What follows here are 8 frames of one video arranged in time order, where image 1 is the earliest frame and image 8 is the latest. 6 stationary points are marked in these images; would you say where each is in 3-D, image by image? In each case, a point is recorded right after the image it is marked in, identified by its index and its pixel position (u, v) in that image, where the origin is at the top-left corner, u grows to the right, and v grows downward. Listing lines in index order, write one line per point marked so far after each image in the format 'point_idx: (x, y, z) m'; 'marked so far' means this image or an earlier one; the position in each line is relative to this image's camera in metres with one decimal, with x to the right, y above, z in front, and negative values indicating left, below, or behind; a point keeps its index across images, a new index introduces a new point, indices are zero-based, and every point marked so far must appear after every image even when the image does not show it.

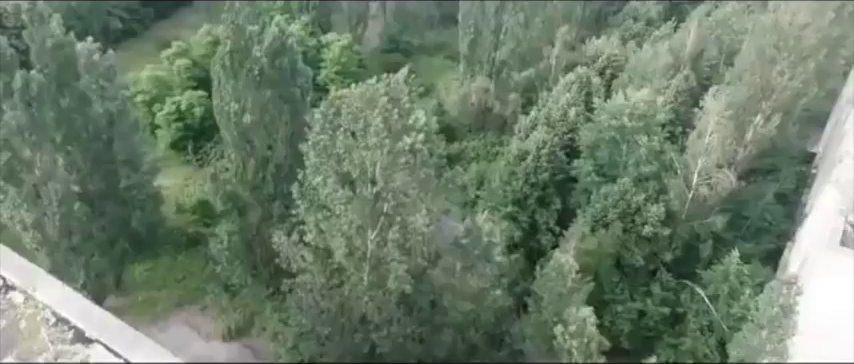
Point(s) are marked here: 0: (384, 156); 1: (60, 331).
0: (-1.5, +0.9, +19.4) m
1: (-8.2, -3.5, +12.5) m
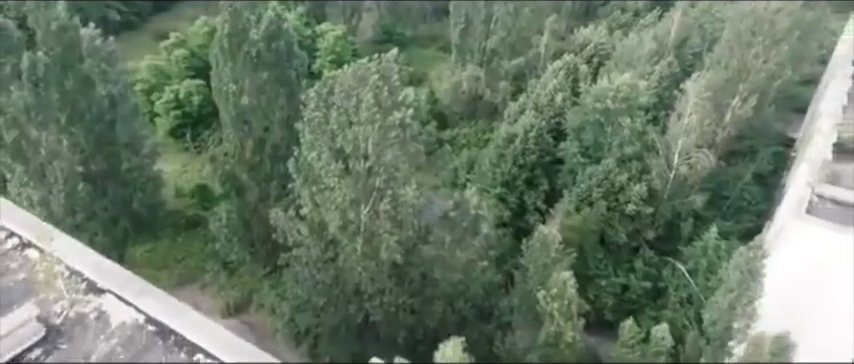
0: (-1.9, +1.9, +20.5) m
1: (-8.5, -2.6, +13.5) m
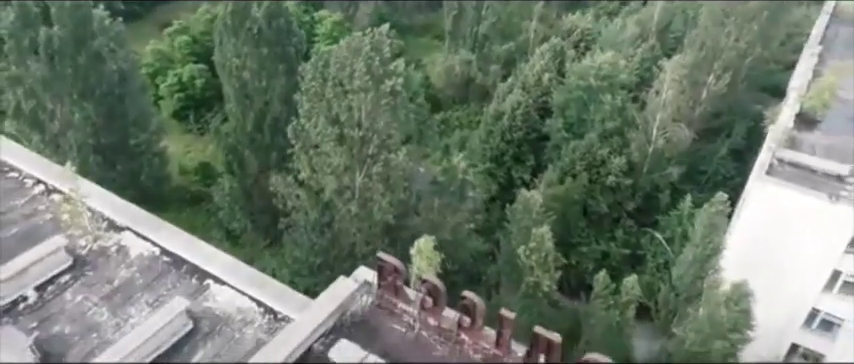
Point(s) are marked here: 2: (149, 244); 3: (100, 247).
0: (-2.3, +3.3, +22.1) m
1: (-8.9, -1.2, +15.2) m
2: (-7.3, -1.7, +14.8) m
3: (-8.6, -1.7, +14.8) m
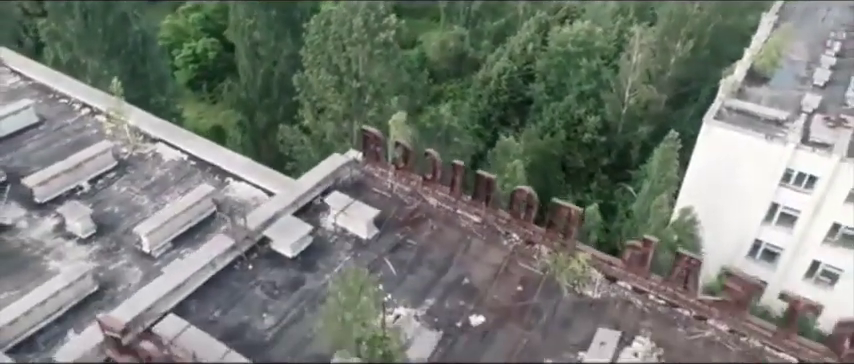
0: (-2.8, +5.9, +25.2) m
1: (-9.5, +1.5, +18.3) m
2: (-7.8, +0.9, +17.9) m
3: (-9.1, +0.9, +17.9) m
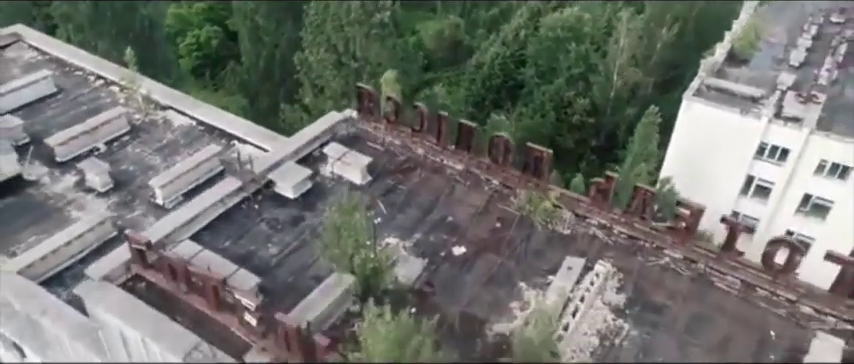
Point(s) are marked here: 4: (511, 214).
0: (-3.1, +7.1, +26.6) m
1: (-9.8, +2.7, +19.7) m
2: (-8.1, +2.2, +19.3) m
3: (-9.4, +2.1, +19.3) m
4: (+2.0, -0.8, +13.1) m
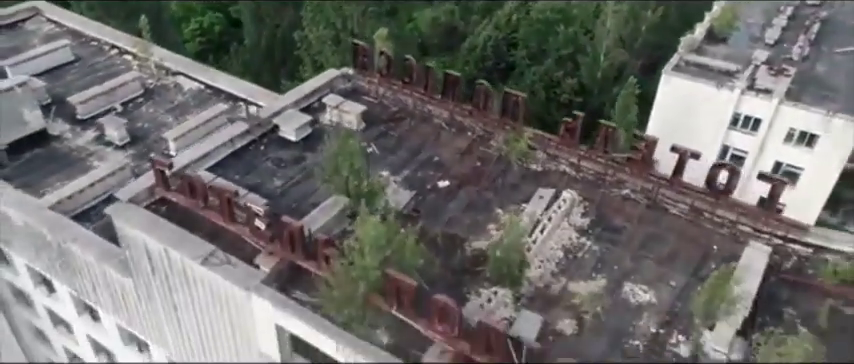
0: (-3.4, +8.6, +28.1) m
1: (-10.1, +4.2, +21.2) m
2: (-8.4, +3.6, +20.8) m
3: (-9.7, +3.6, +20.8) m
4: (+1.7, +0.7, +14.6) m
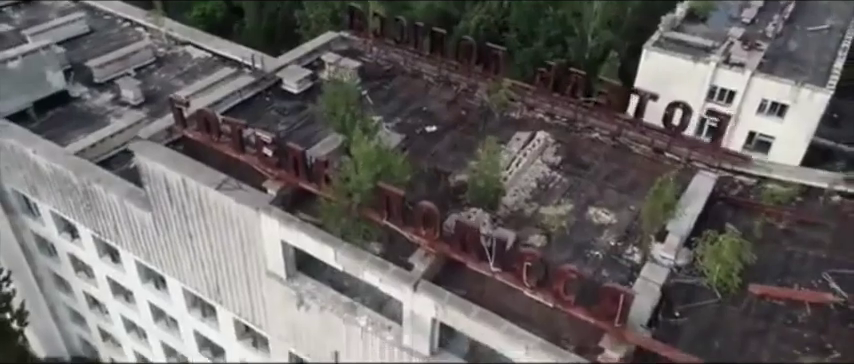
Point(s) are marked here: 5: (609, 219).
0: (-3.7, +10.2, +29.6) m
1: (-10.4, +5.7, +22.8) m
2: (-8.8, +5.2, +22.3) m
3: (-10.1, +5.1, +22.3) m
4: (+1.4, +2.2, +16.2) m
5: (+4.2, -0.8, +13.0) m
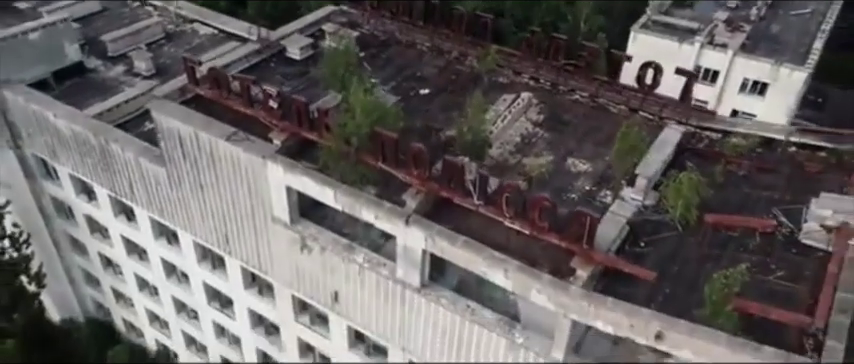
0: (-3.9, +11.4, +30.8) m
1: (-10.6, +6.9, +24.0) m
2: (-8.9, +6.4, +23.6) m
3: (-10.2, +6.4, +23.6) m
4: (+1.2, +3.5, +17.4) m
5: (+4.0, +0.4, +14.3) m
